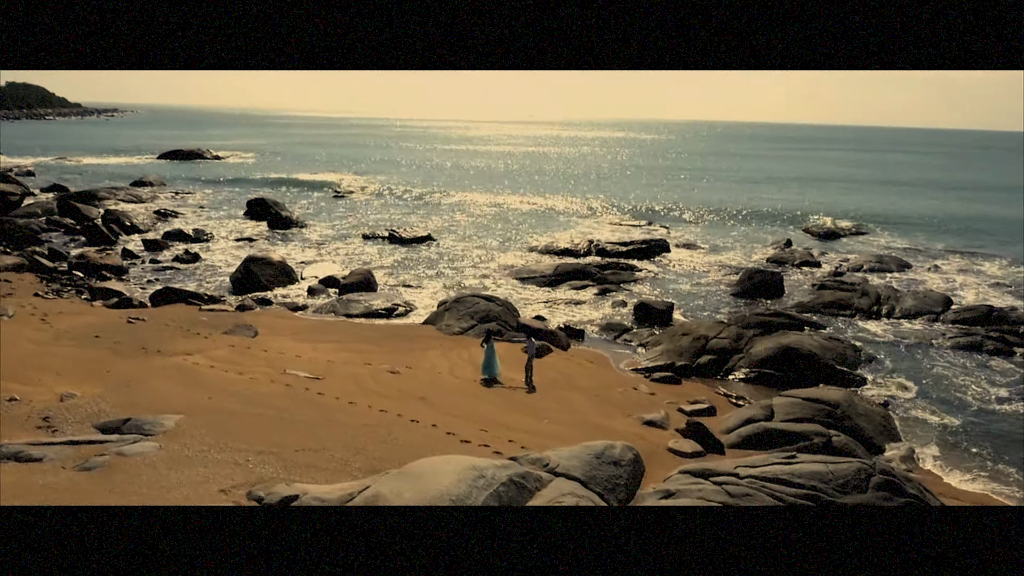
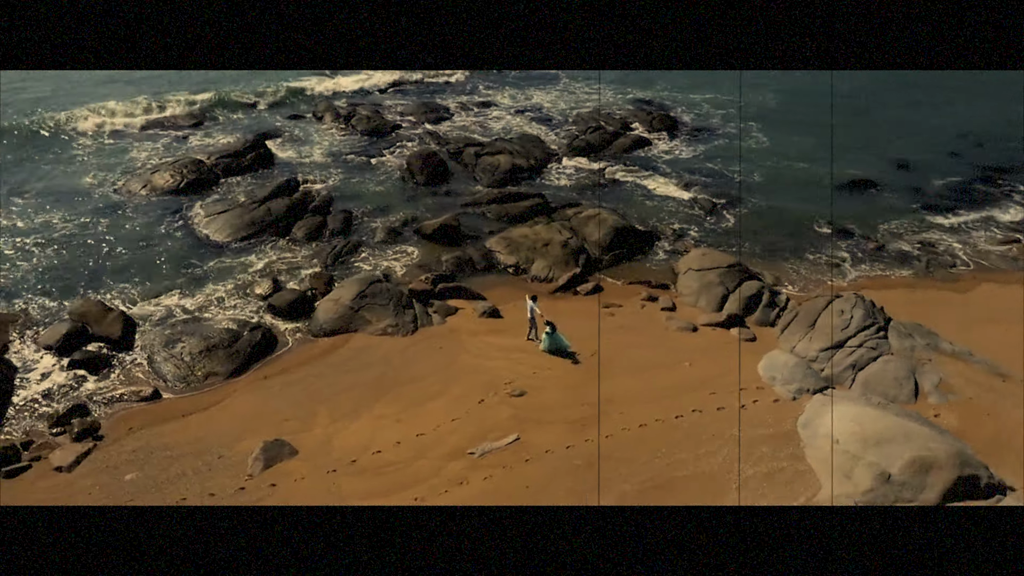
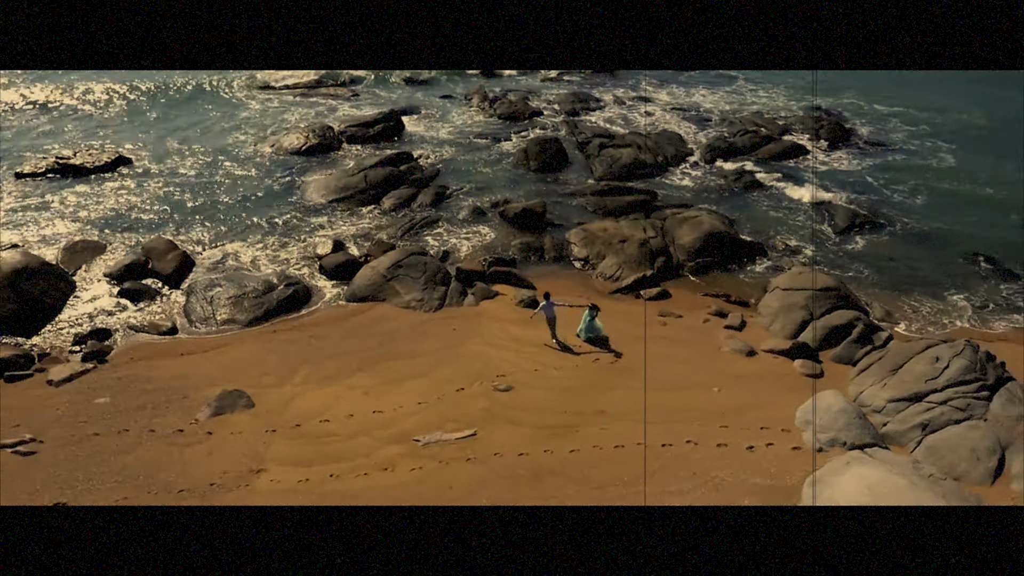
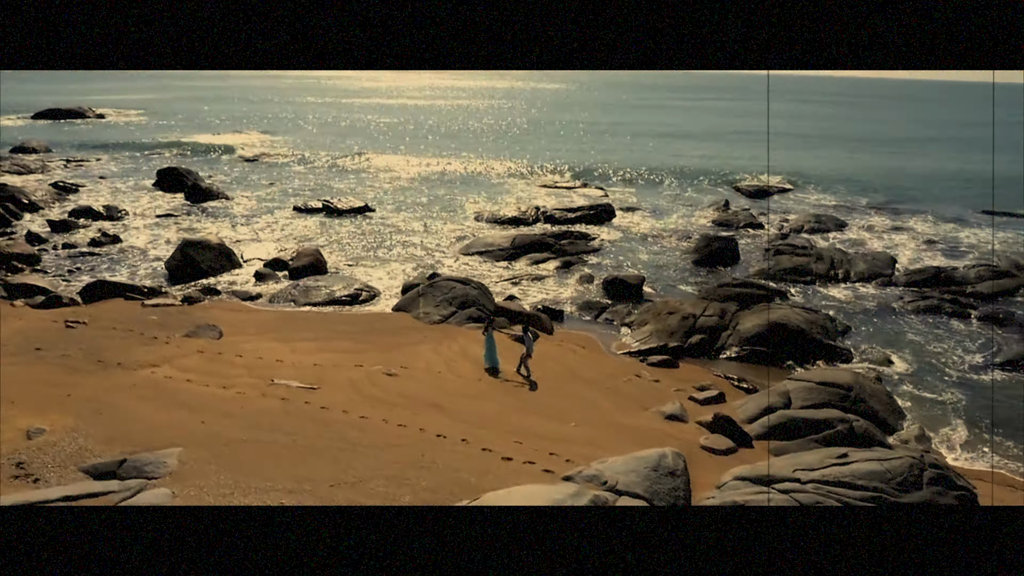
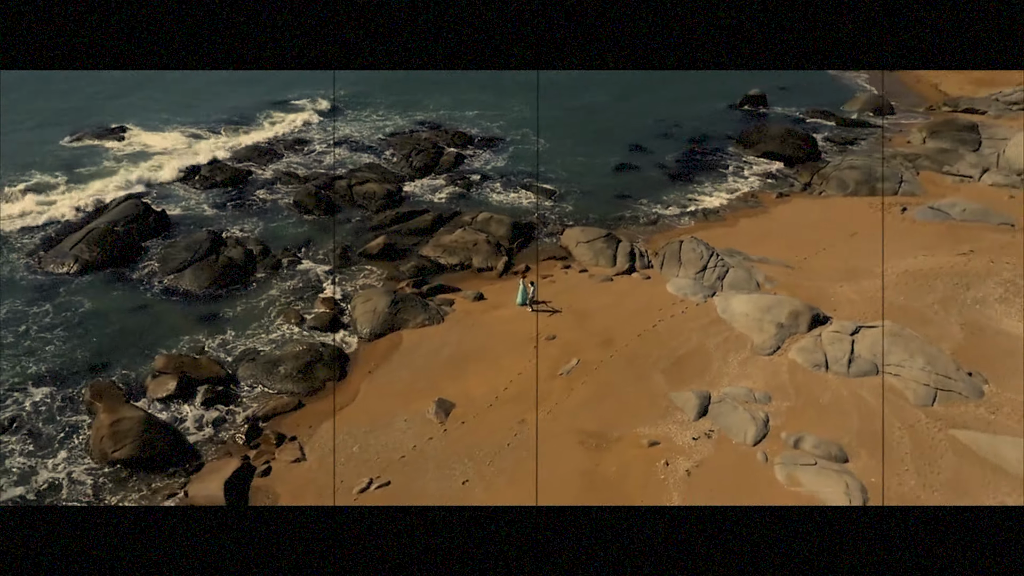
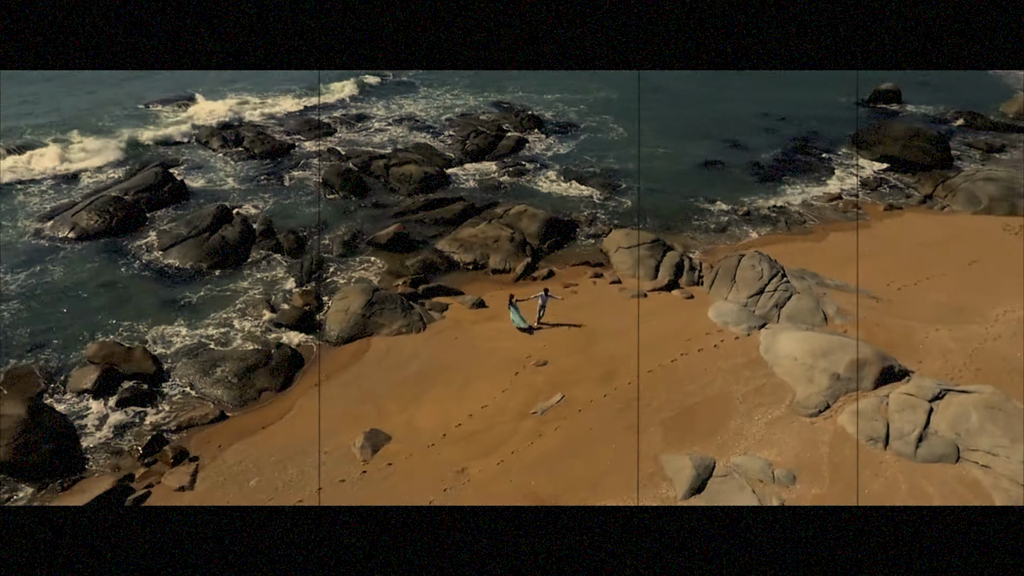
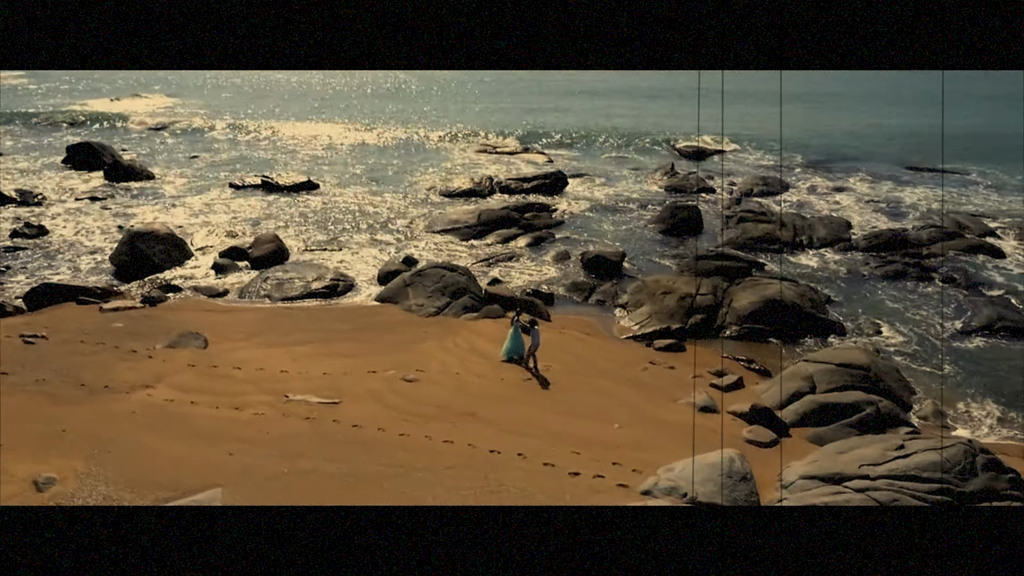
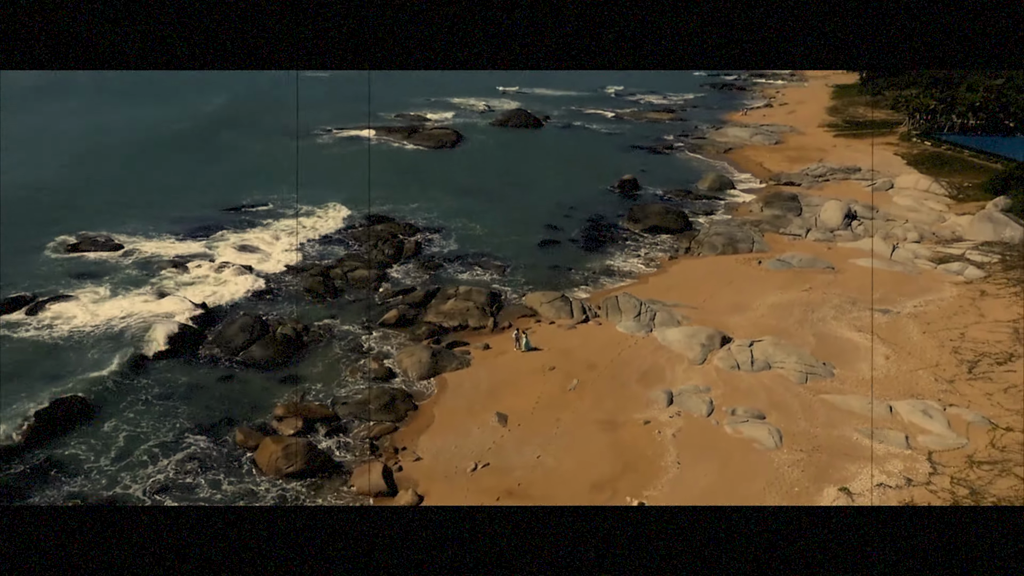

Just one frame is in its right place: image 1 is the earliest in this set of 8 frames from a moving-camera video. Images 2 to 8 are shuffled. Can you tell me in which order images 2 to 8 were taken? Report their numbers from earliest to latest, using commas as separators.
4, 7, 3, 2, 6, 5, 8
